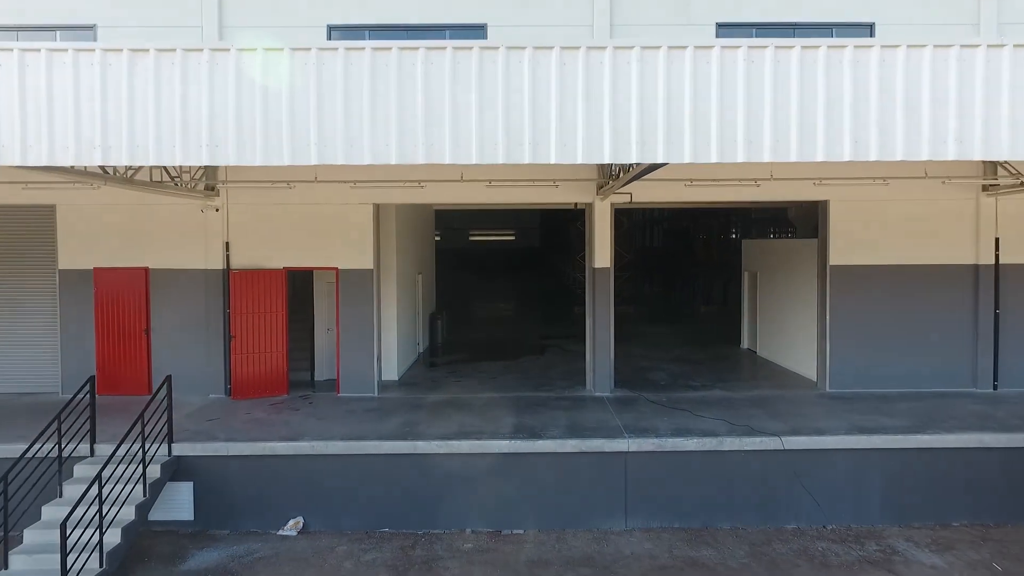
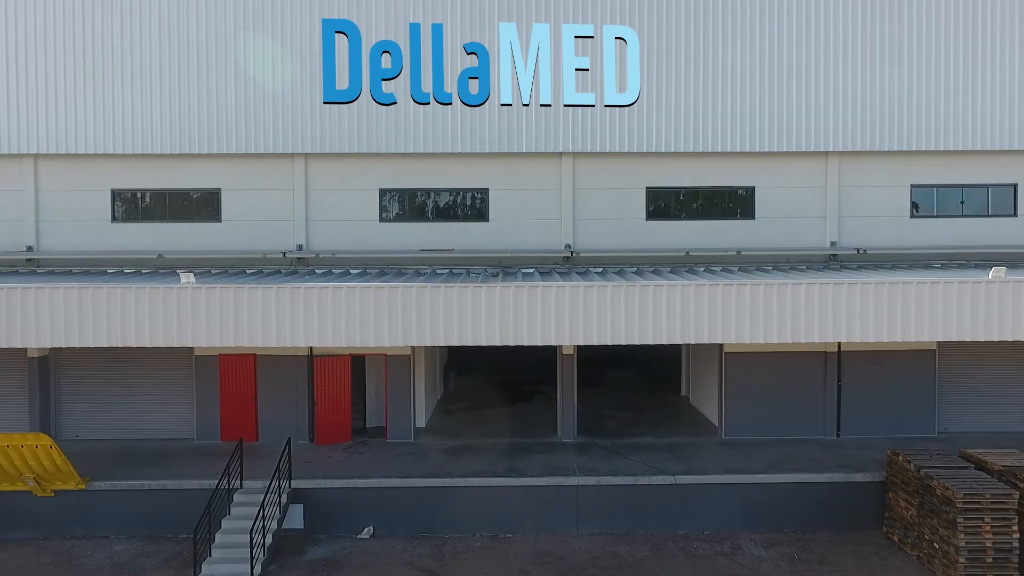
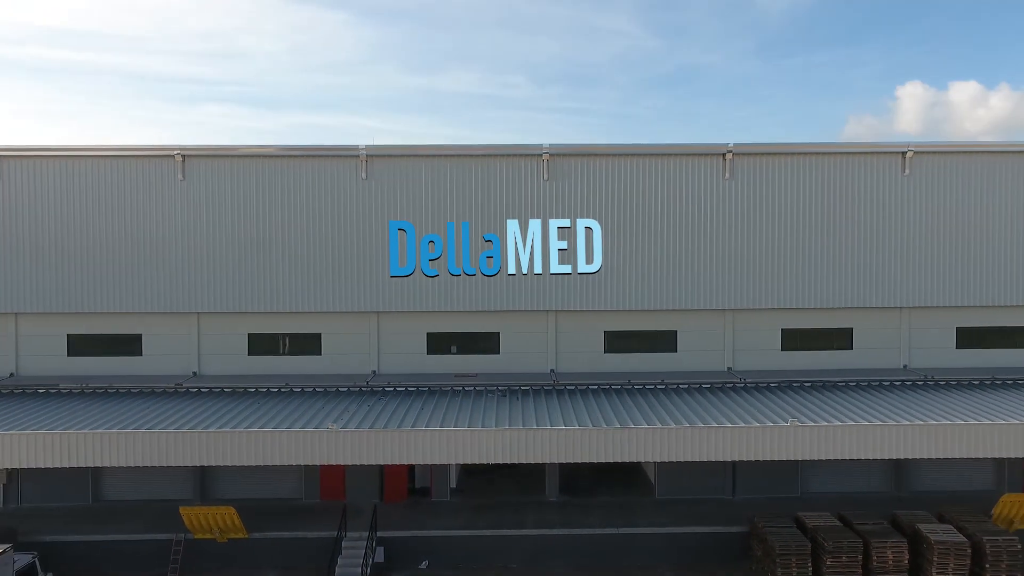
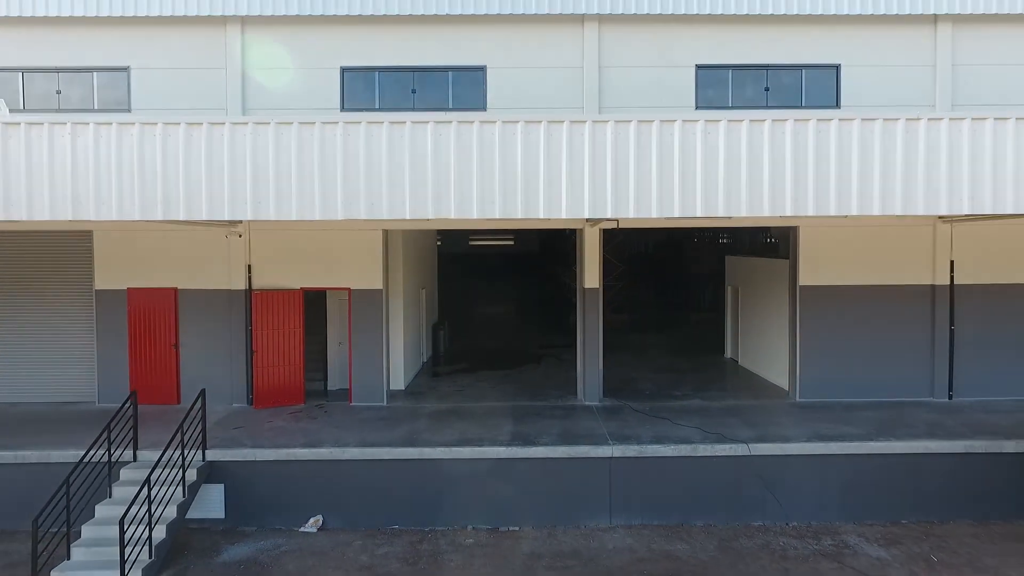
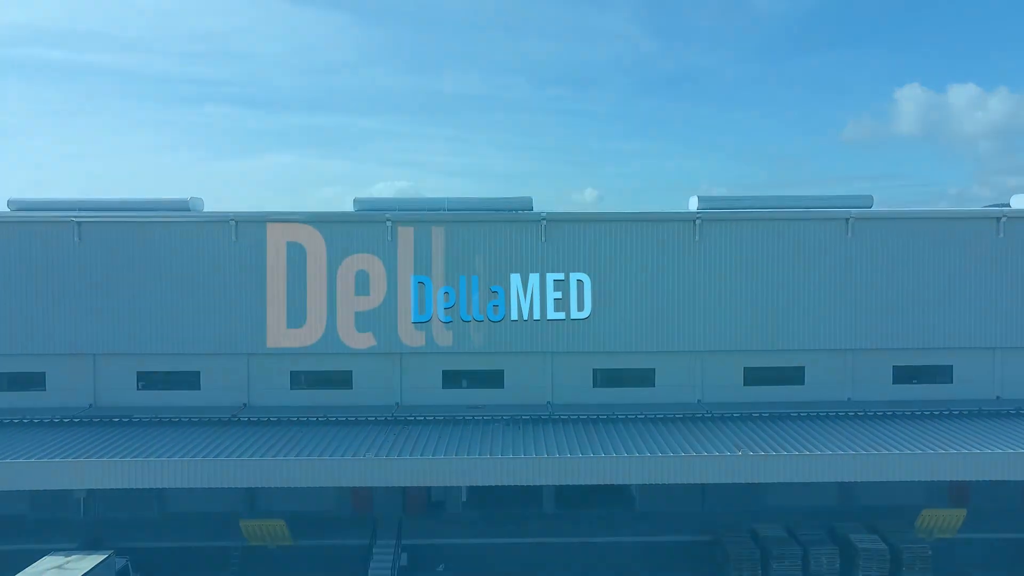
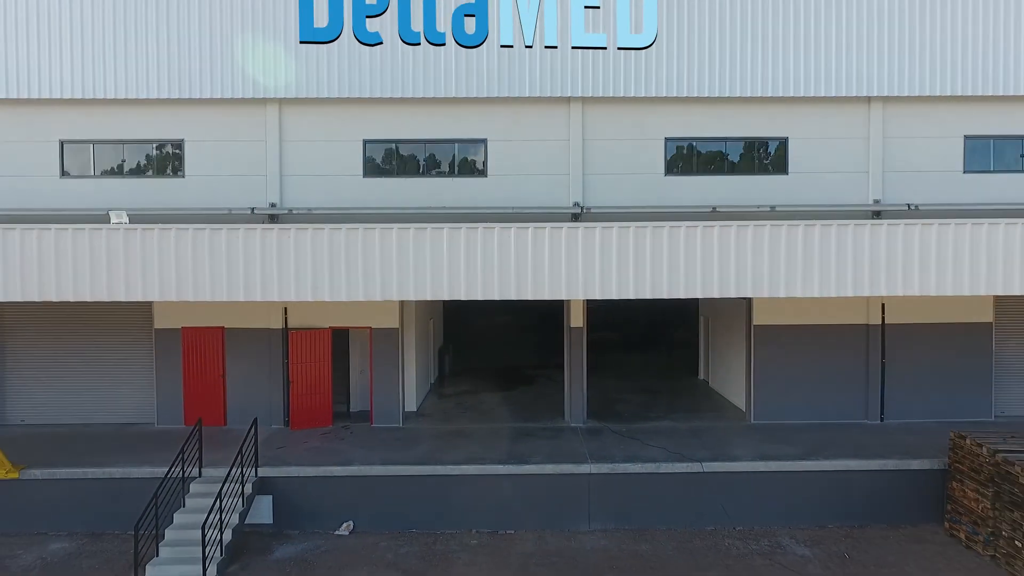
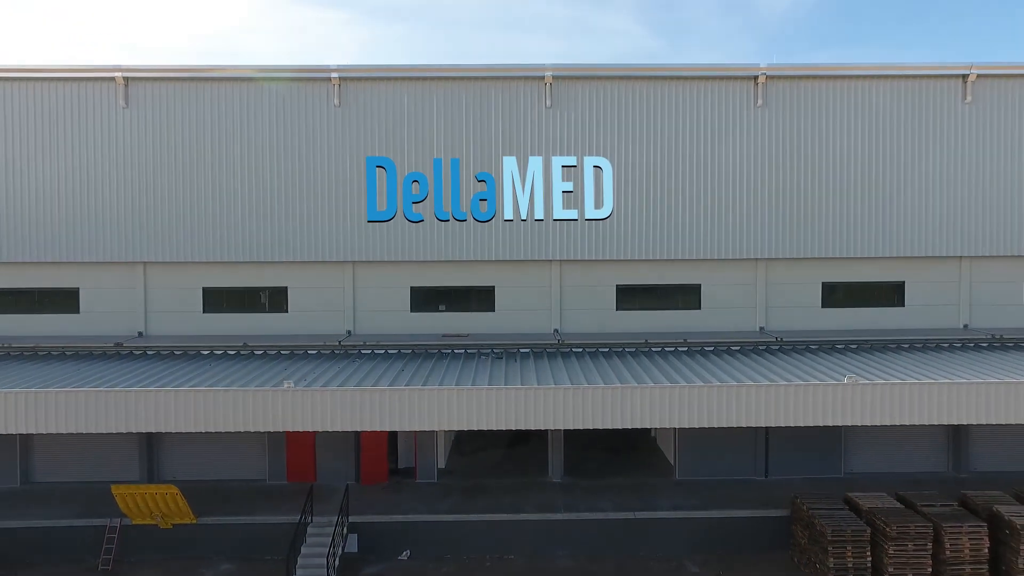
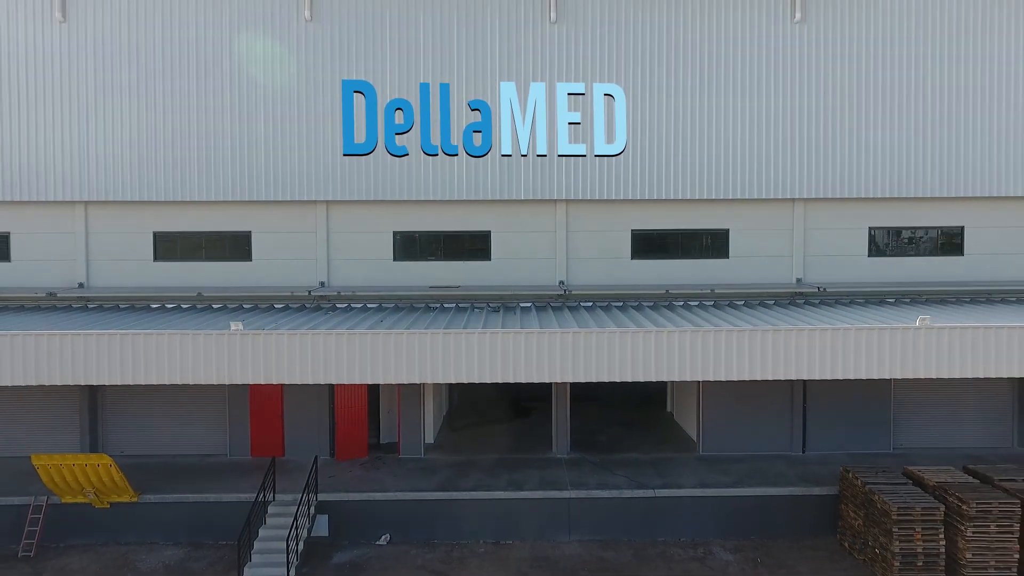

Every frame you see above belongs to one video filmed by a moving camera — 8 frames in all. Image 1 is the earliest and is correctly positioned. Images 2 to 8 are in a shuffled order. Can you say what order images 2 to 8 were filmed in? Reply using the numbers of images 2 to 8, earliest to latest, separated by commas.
4, 6, 2, 8, 7, 3, 5
